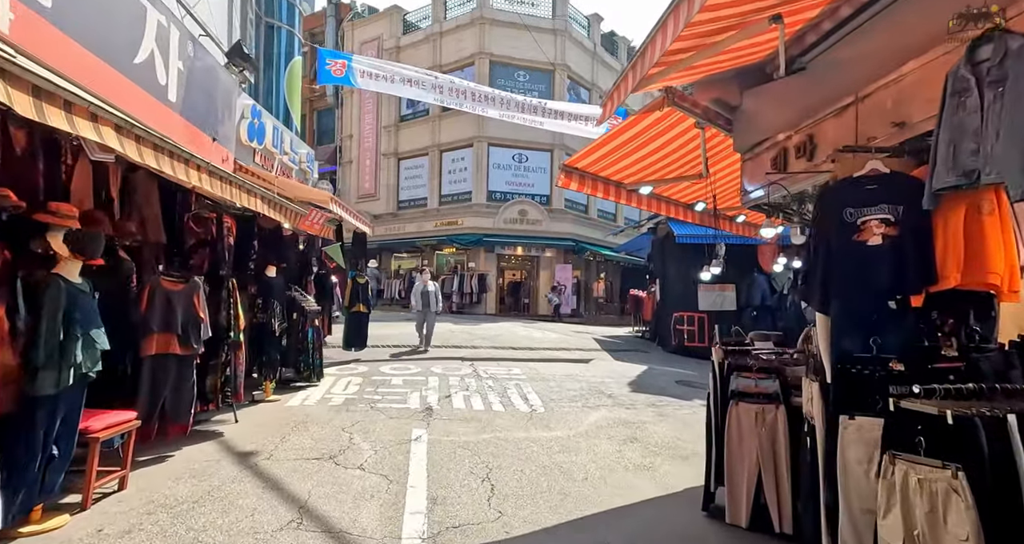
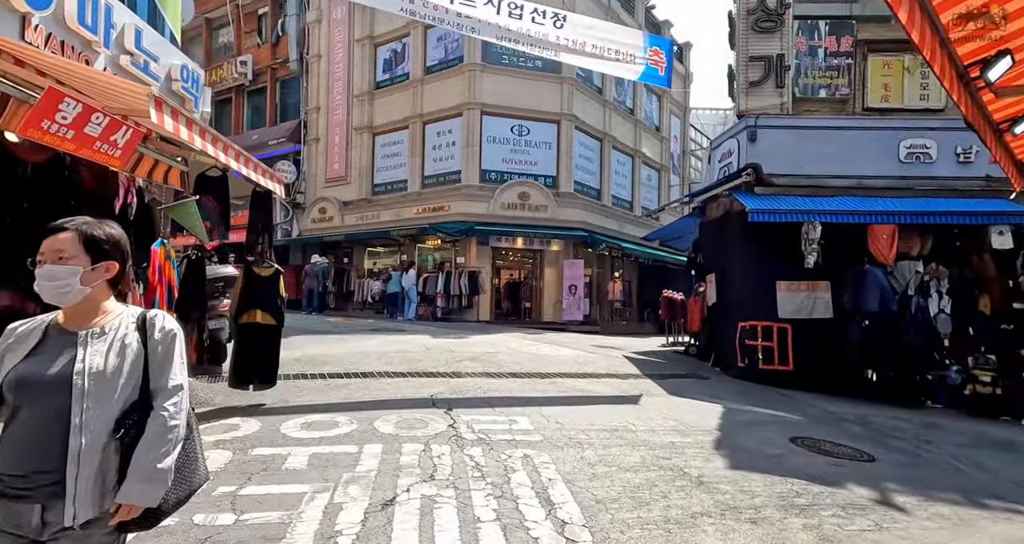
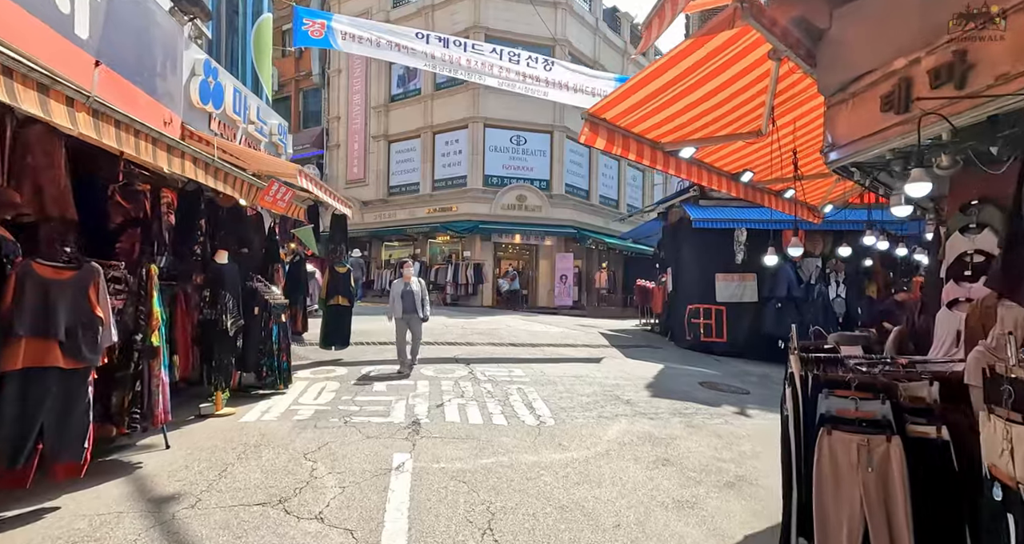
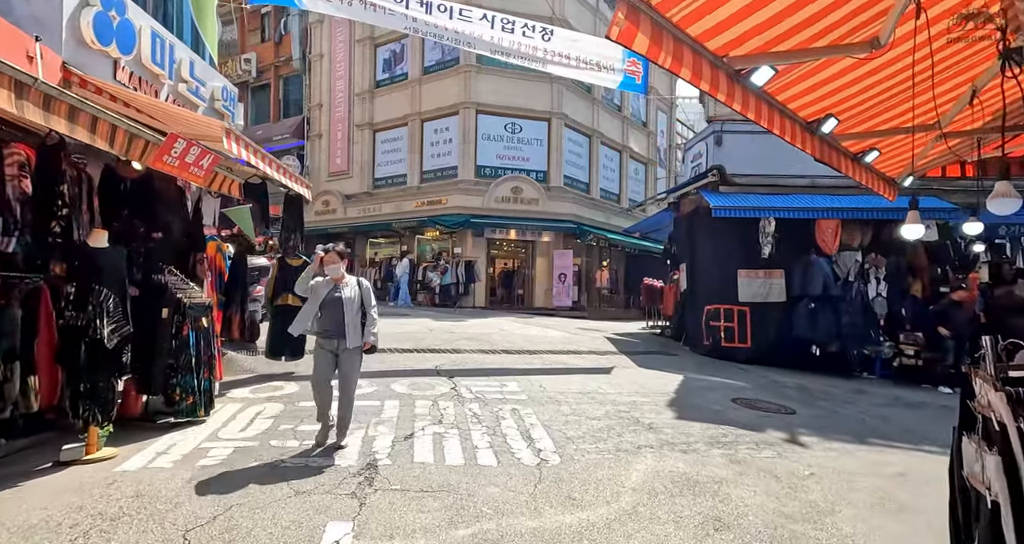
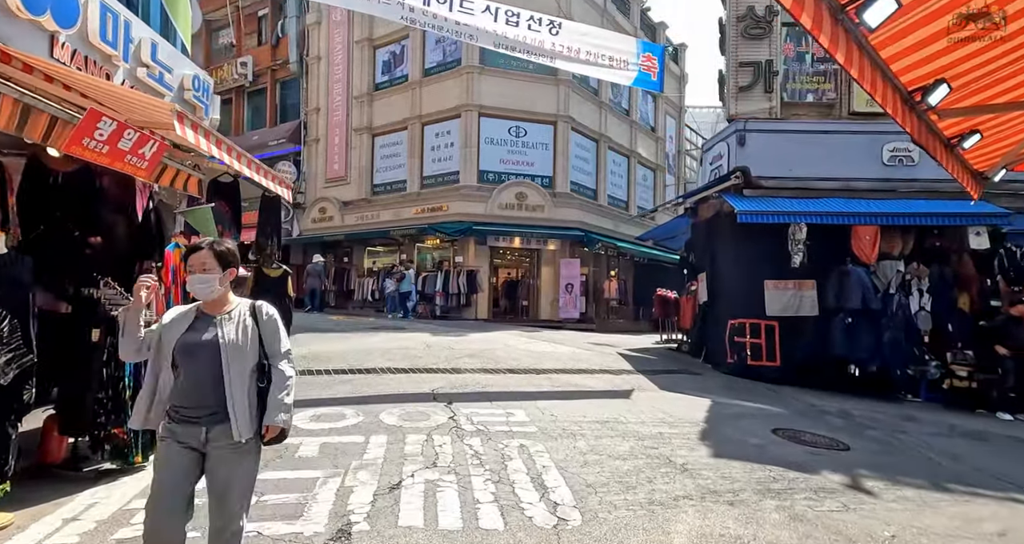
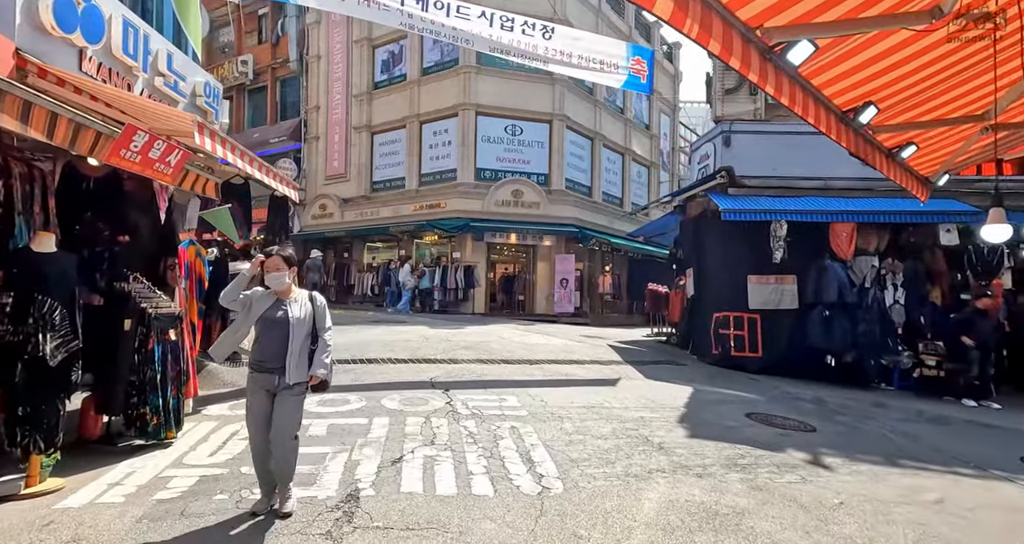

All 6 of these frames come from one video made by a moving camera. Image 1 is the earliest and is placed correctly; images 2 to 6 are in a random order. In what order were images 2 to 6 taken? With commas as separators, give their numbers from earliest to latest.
3, 4, 6, 5, 2
